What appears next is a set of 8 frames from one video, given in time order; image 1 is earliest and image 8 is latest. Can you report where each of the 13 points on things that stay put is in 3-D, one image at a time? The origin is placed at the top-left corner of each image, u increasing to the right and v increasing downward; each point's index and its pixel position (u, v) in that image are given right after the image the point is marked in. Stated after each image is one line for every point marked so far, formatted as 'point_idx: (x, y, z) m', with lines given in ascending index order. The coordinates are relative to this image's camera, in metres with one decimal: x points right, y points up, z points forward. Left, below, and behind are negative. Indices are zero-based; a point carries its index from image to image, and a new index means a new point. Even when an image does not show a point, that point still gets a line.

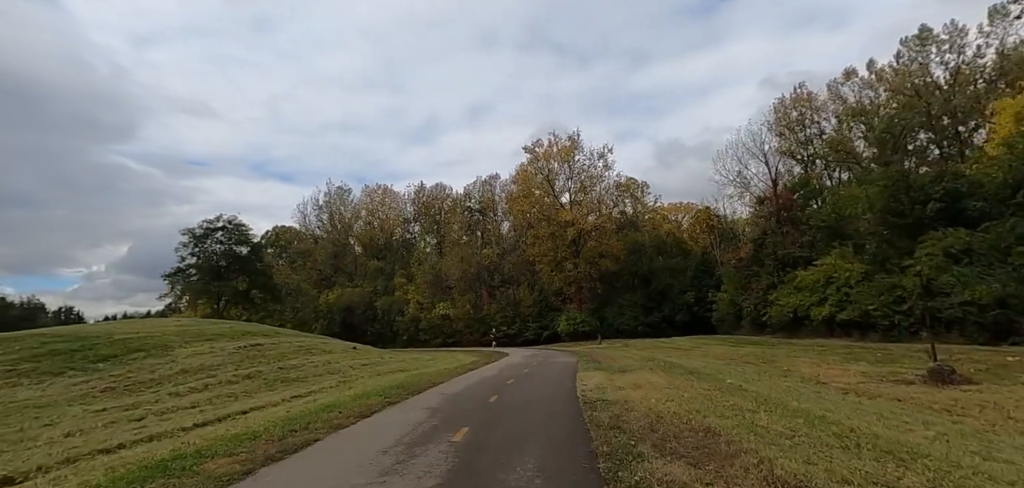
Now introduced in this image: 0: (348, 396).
0: (-3.6, -3.3, +11.5) m
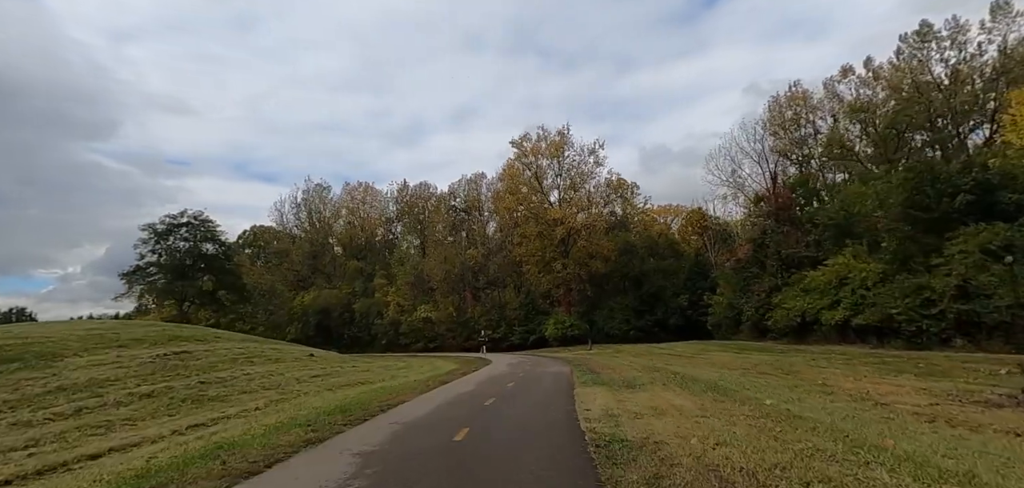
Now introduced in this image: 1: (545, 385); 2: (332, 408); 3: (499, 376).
0: (-3.9, -2.9, +8.5) m
1: (+1.0, -4.0, +15.6) m
2: (-3.3, -3.1, +9.9) m
3: (-0.5, -4.5, +18.4) m
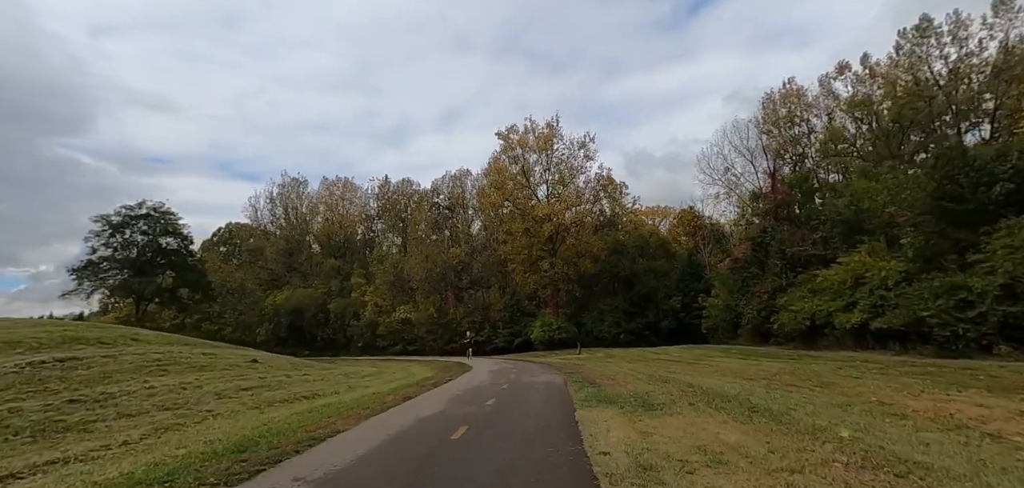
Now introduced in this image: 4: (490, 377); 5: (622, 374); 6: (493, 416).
0: (-4.1, -2.4, +5.4) m
1: (+0.5, -3.6, +12.7) m
2: (-3.6, -2.6, +6.8) m
3: (-1.0, -4.1, +15.5) m
4: (-0.8, -4.6, +18.6) m
5: (+3.8, -4.5, +18.3) m
6: (-0.4, -3.1, +9.5) m
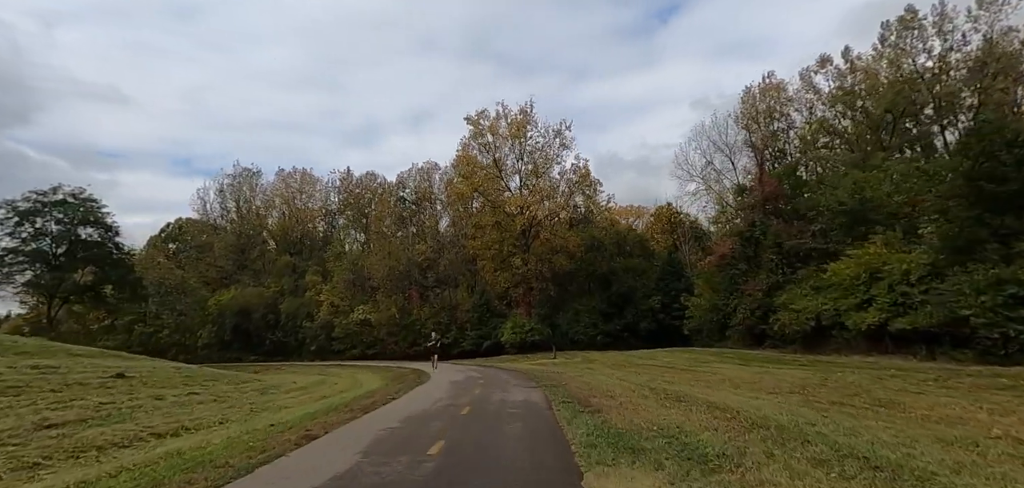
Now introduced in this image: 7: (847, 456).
0: (-4.3, -1.7, +1.2) m
1: (-0.1, -3.0, +8.8) m
2: (-3.9, -1.9, +2.7) m
3: (-1.8, -3.5, +11.4) m
4: (-1.7, -4.0, +14.6) m
5: (+2.9, -3.9, +14.5) m
6: (-0.8, -2.5, +5.5) m
7: (+3.8, -2.4, +6.2) m
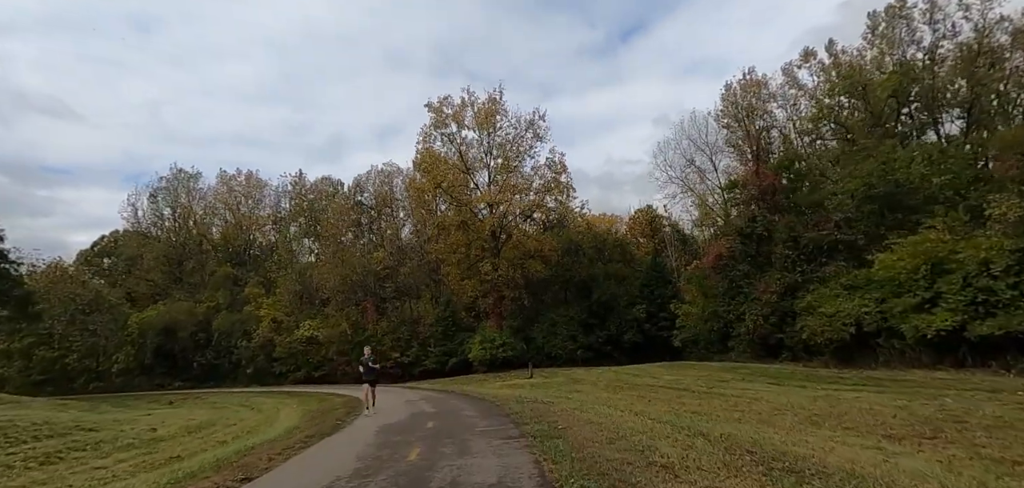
0: (-4.2, -0.7, -4.5) m
1: (-0.3, -2.2, +3.2) m
2: (-3.8, -1.0, -3.1) m
3: (-2.2, -2.8, +5.7) m
4: (-2.3, -3.4, +8.8) m
5: (+2.3, -3.2, +9.1) m
6: (-0.9, -1.6, -0.1) m
7: (+3.7, -1.5, +0.9) m
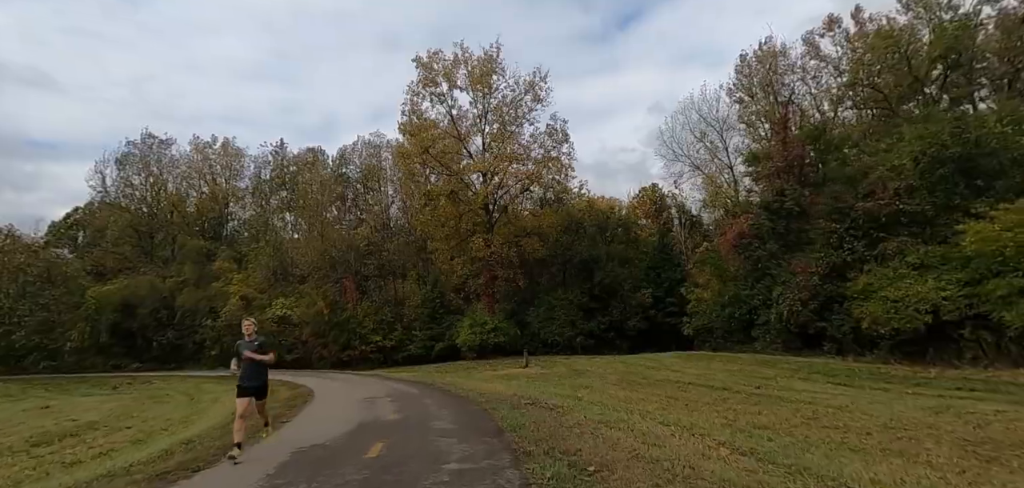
0: (-4.0, 0.0, -8.7) m
1: (-0.3, -1.4, -0.8) m
2: (-3.6, -0.2, -7.2) m
3: (-2.2, -1.8, +1.7) m
4: (-2.4, -2.4, +4.8) m
5: (+2.3, -2.3, +5.1) m
6: (-0.8, -0.9, -4.2) m
7: (+3.8, -0.8, -3.2) m
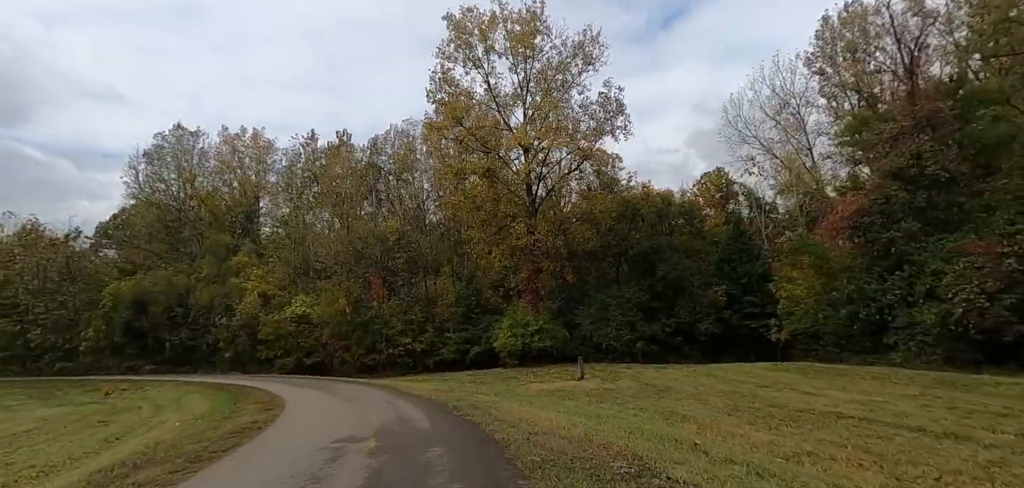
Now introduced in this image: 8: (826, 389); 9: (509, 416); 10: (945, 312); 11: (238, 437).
0: (-4.6, +1.0, -13.9) m
1: (-0.3, -0.4, -6.4) m
2: (-4.2, +0.8, -12.5) m
3: (-2.0, -0.8, -3.7) m
4: (-2.0, -1.4, -0.6) m
5: (+2.7, -1.3, -0.7) m
6: (-1.1, +0.2, -9.7) m
7: (+3.6, +0.2, -9.0) m
8: (+8.2, -3.7, +13.8) m
9: (0.0, -3.6, +10.7) m
10: (+13.5, -2.3, +17.2) m
11: (-4.6, -3.3, +9.1) m
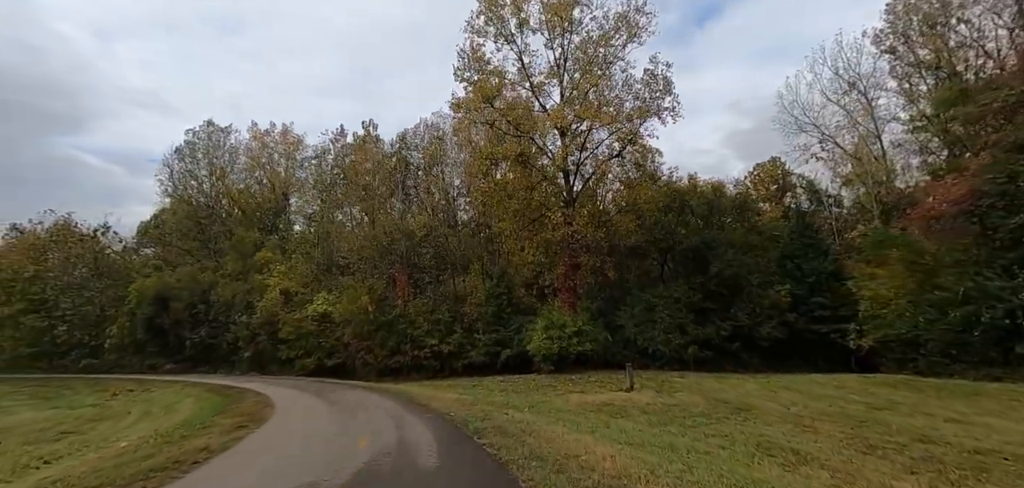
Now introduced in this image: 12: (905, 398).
0: (-5.5, +1.7, -16.6) m
1: (-0.8, +0.2, -9.4) m
2: (-5.0, +1.5, -15.2) m
3: (-2.3, -0.2, -6.6) m
4: (-2.1, -0.8, -3.5) m
5: (+2.5, -0.8, -3.9) m
6: (-1.7, +0.8, -12.6) m
7: (+2.9, +0.8, -12.2) m
8: (+9.0, -3.3, +10.2) m
9: (+0.6, -3.1, +7.7) m
10: (+14.5, -1.8, +13.3) m
11: (-4.1, -2.7, +6.3) m
12: (+9.4, -3.8, +12.9) m
